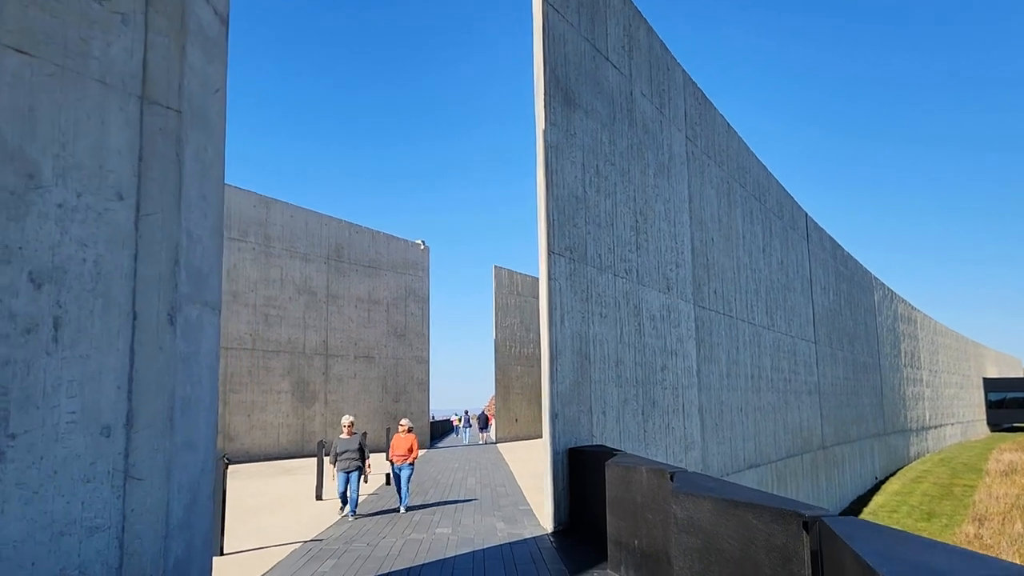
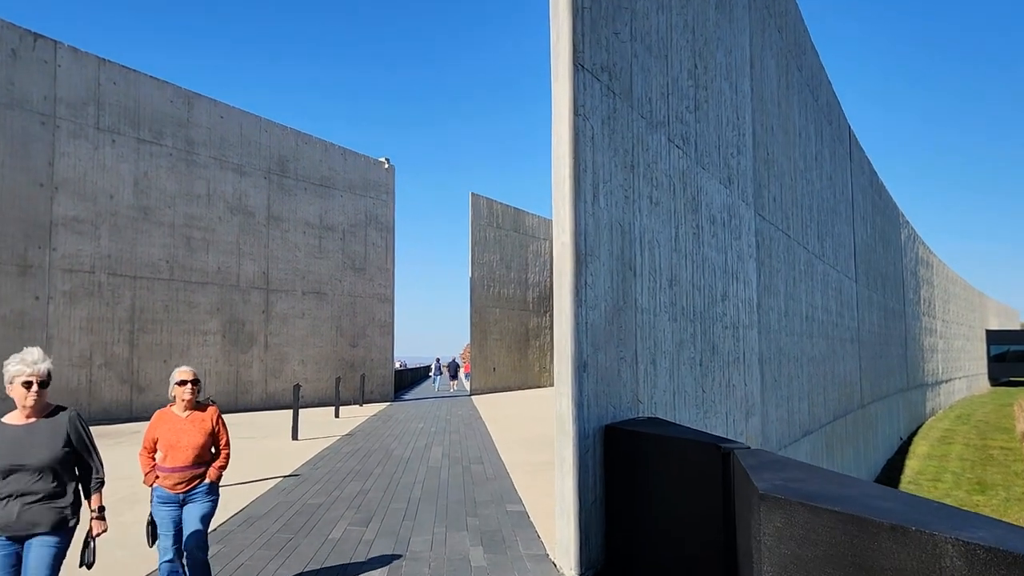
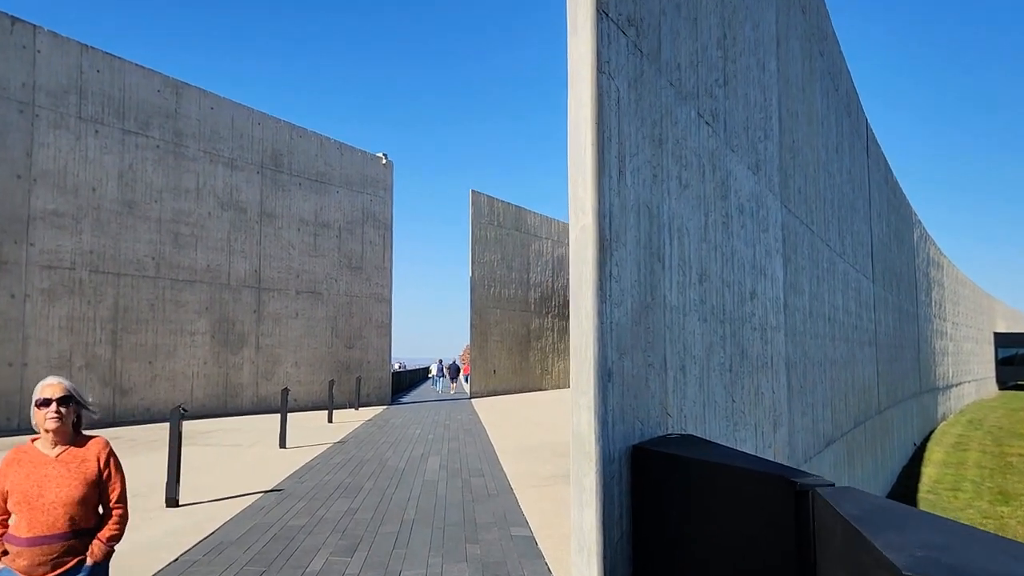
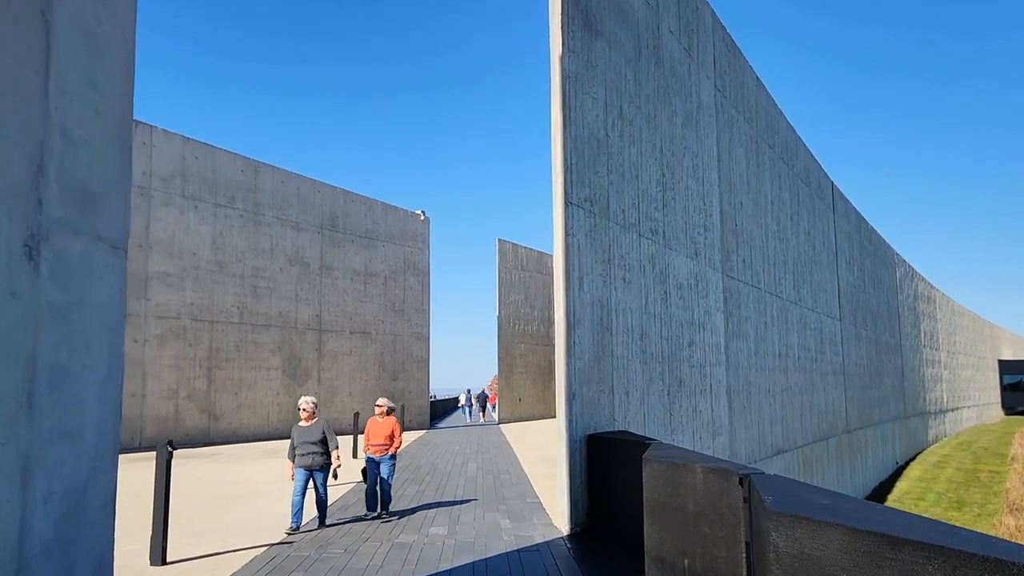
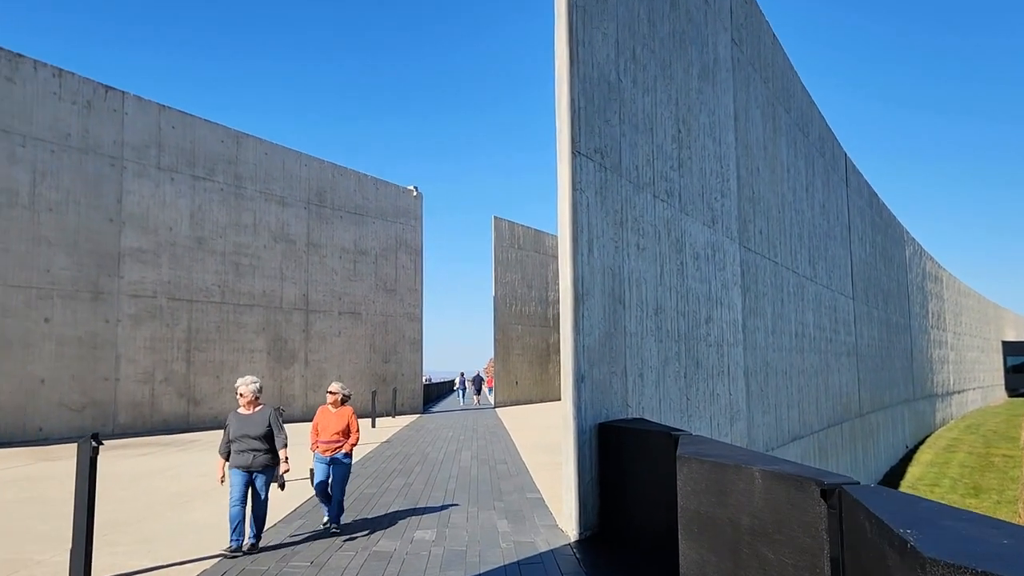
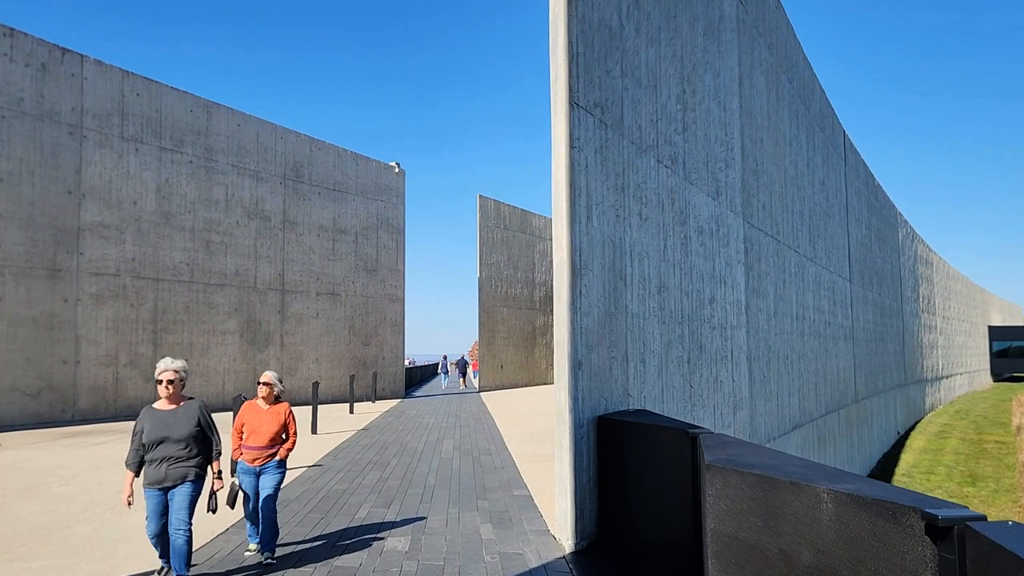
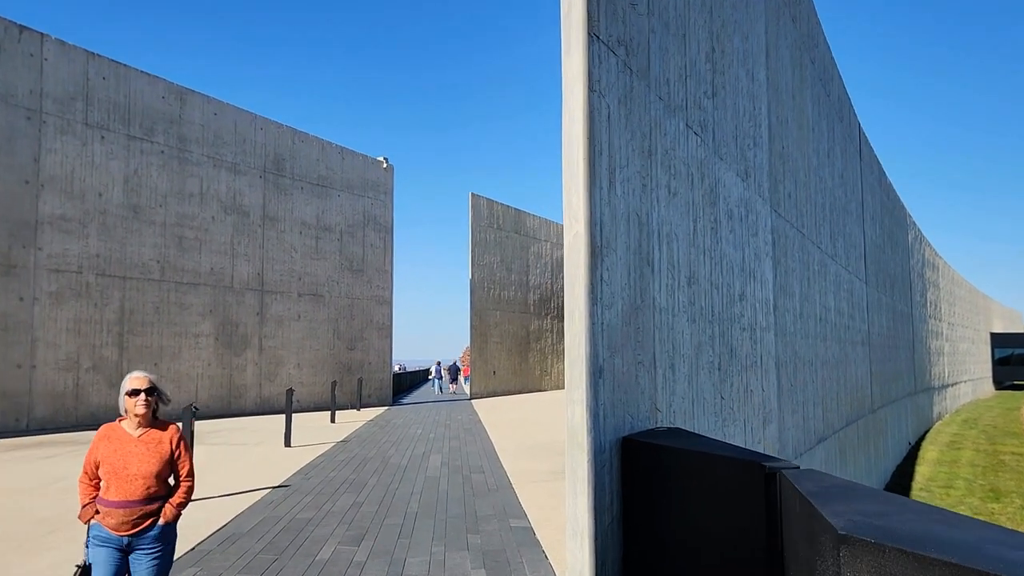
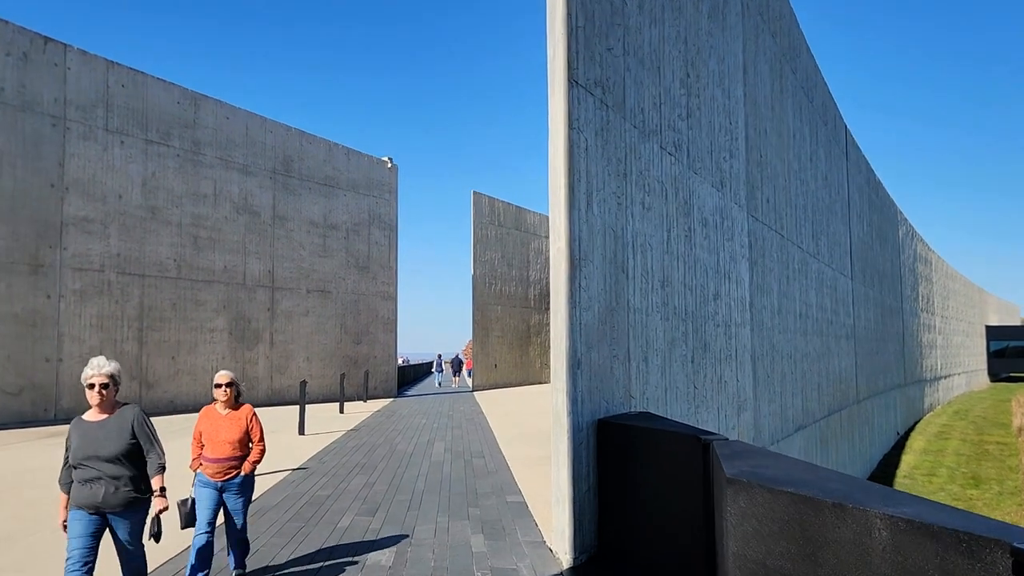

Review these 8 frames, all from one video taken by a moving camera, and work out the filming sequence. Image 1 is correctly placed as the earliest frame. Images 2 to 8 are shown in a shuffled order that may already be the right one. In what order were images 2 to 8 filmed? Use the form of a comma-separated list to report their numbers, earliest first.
4, 5, 6, 8, 2, 7, 3
